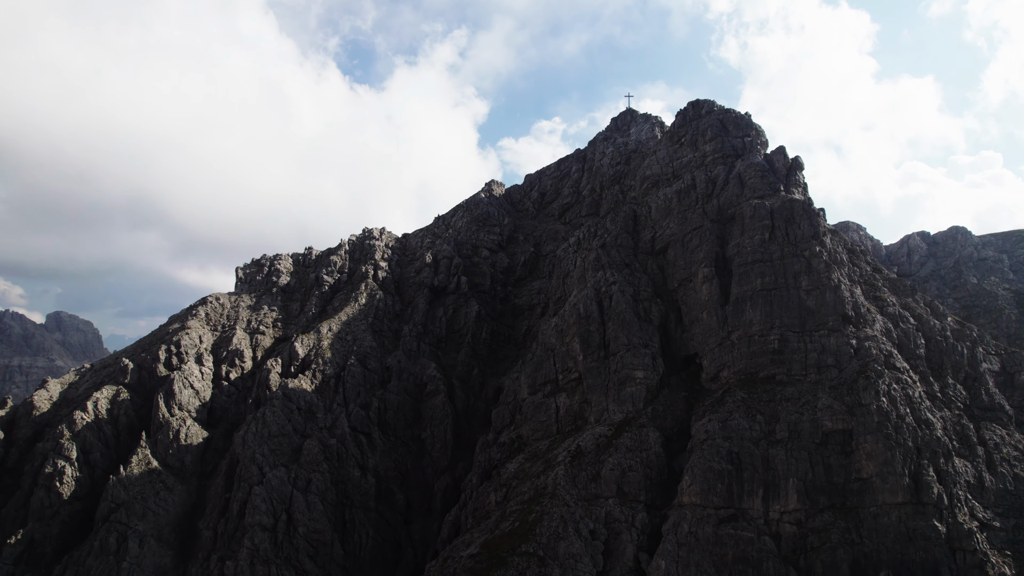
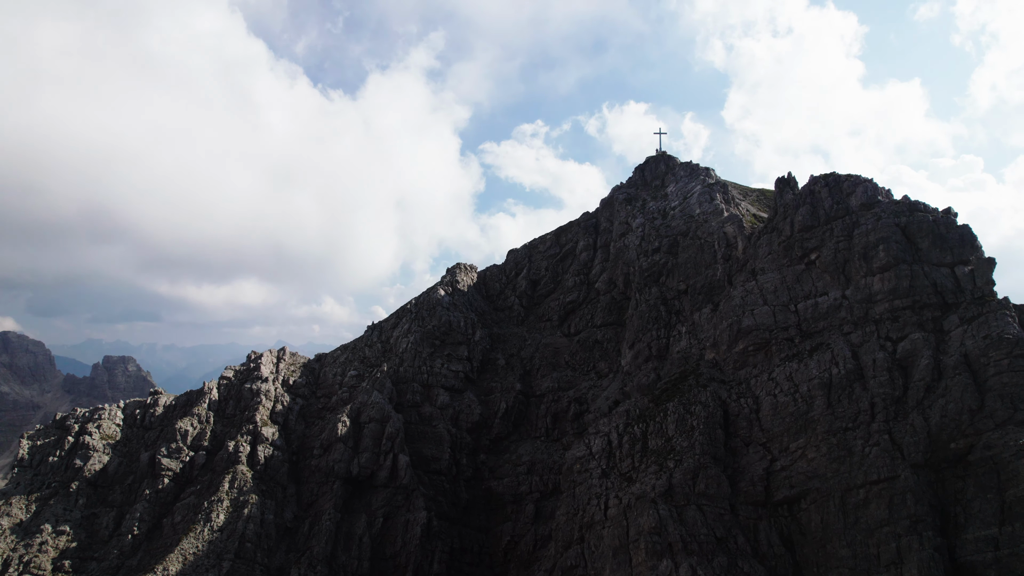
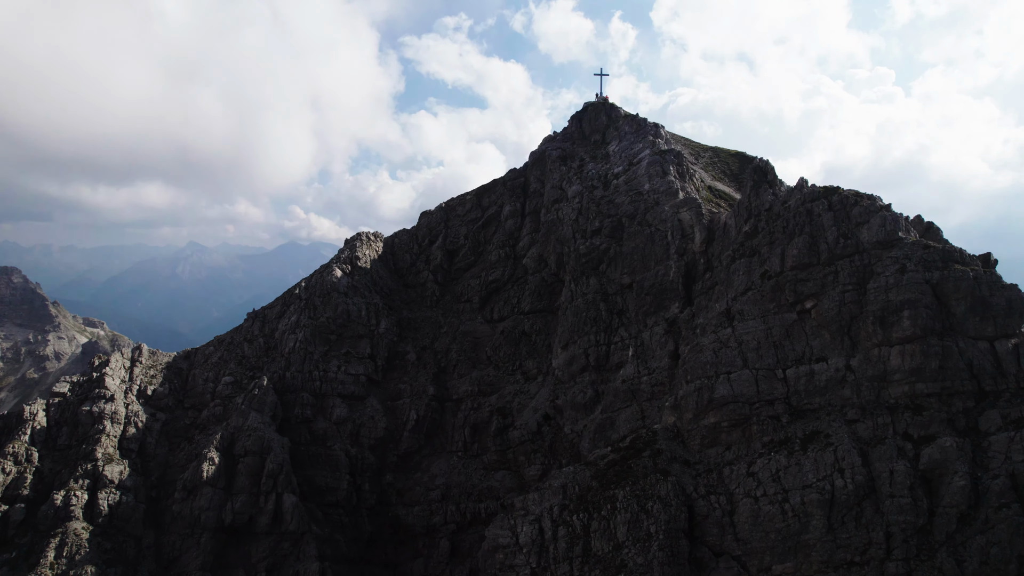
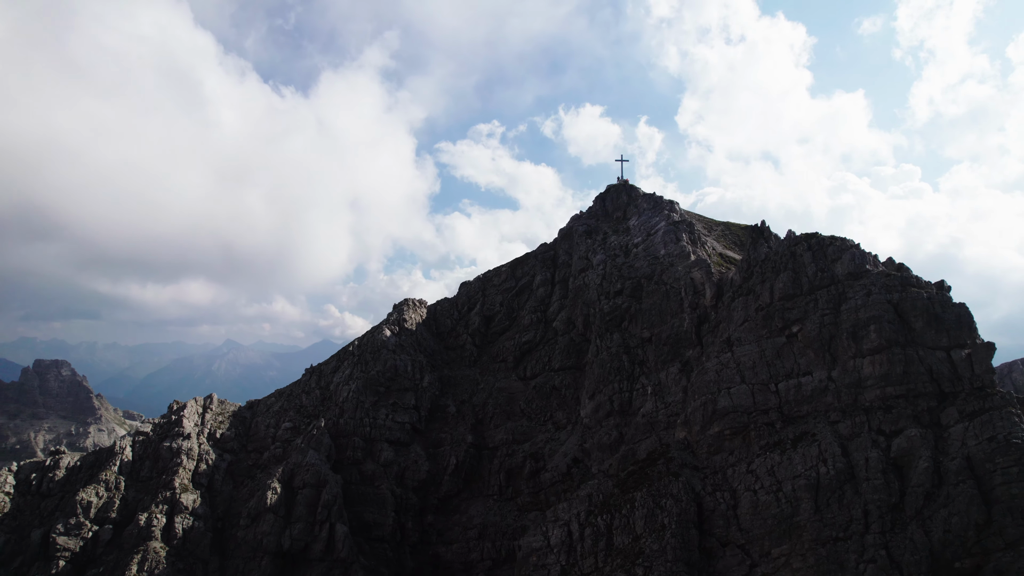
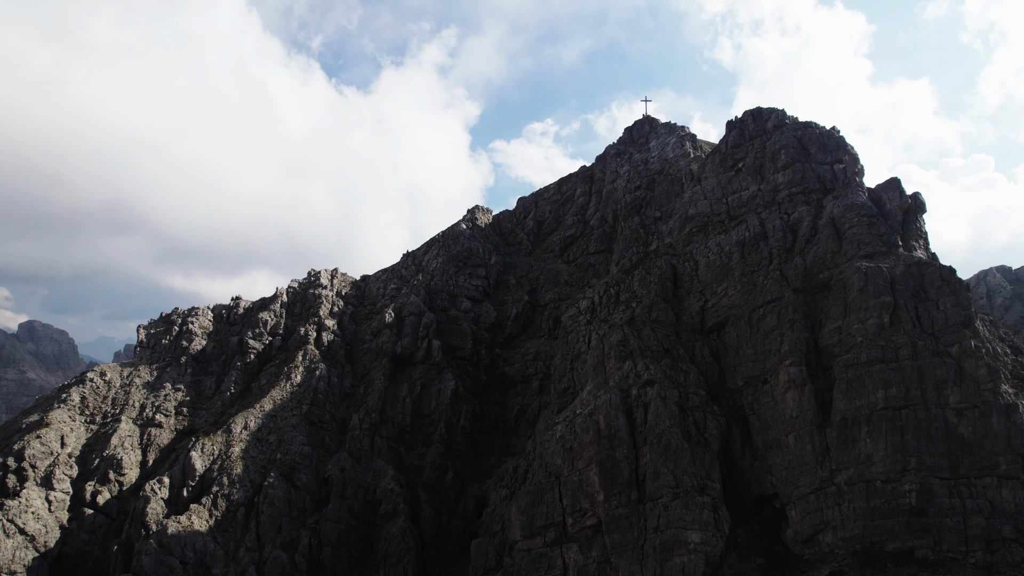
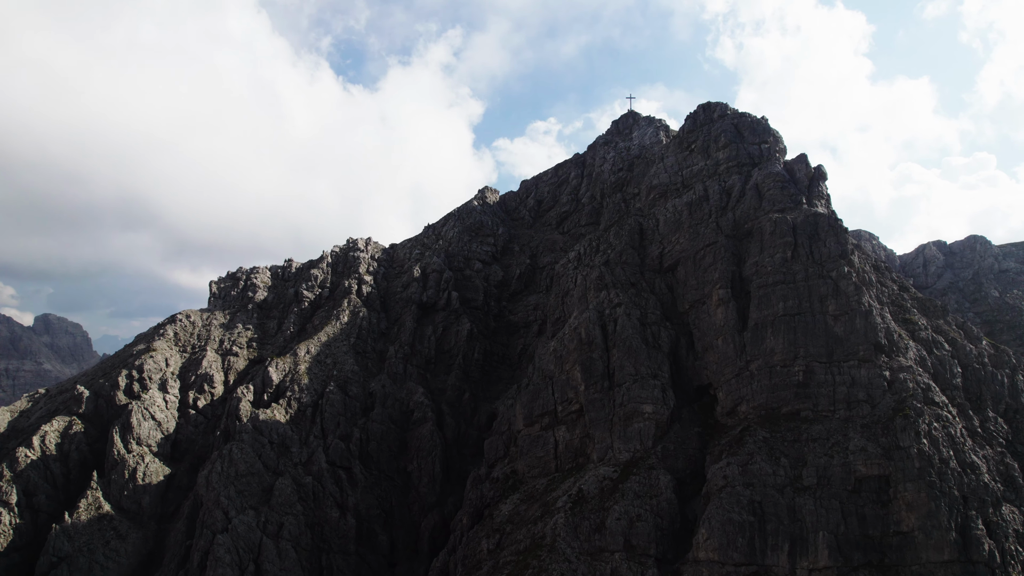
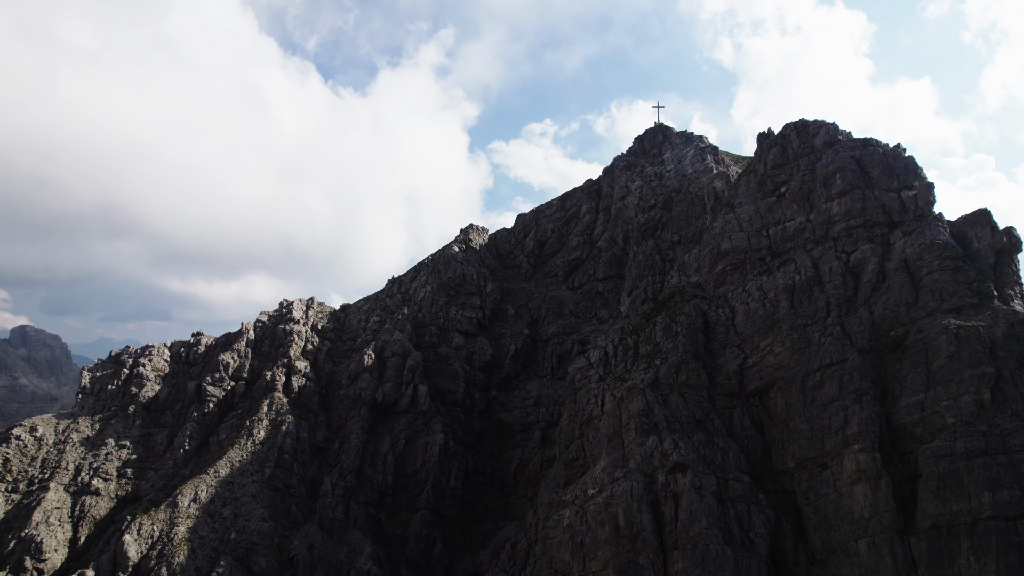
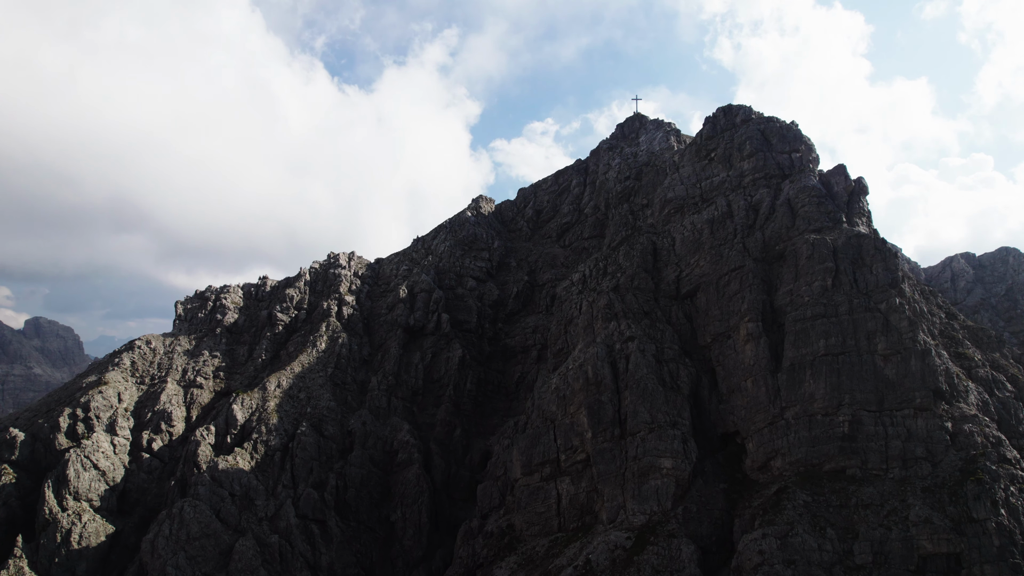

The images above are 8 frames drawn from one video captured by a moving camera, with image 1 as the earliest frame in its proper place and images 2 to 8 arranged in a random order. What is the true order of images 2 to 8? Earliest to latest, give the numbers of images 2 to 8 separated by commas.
6, 8, 5, 7, 2, 4, 3
